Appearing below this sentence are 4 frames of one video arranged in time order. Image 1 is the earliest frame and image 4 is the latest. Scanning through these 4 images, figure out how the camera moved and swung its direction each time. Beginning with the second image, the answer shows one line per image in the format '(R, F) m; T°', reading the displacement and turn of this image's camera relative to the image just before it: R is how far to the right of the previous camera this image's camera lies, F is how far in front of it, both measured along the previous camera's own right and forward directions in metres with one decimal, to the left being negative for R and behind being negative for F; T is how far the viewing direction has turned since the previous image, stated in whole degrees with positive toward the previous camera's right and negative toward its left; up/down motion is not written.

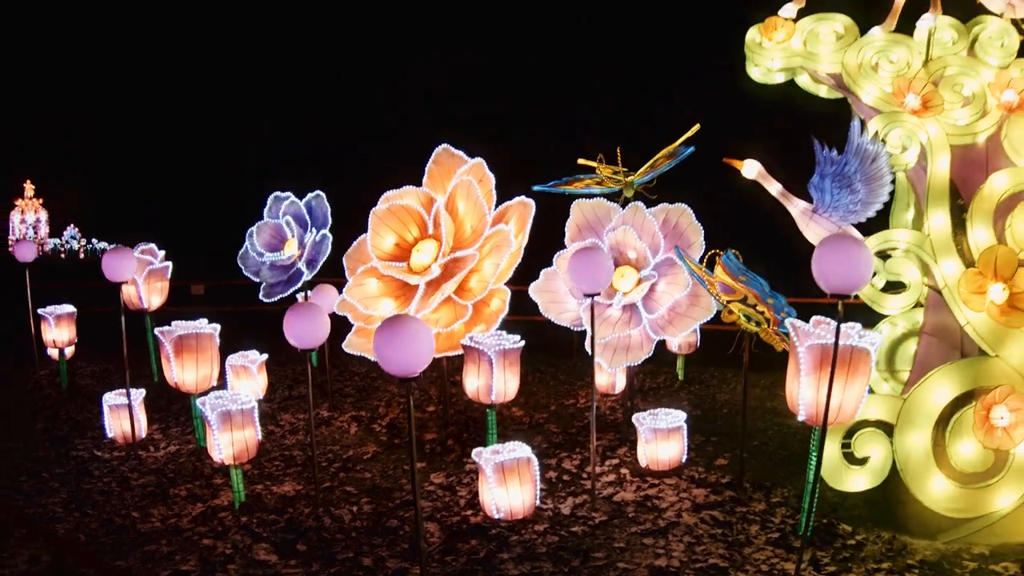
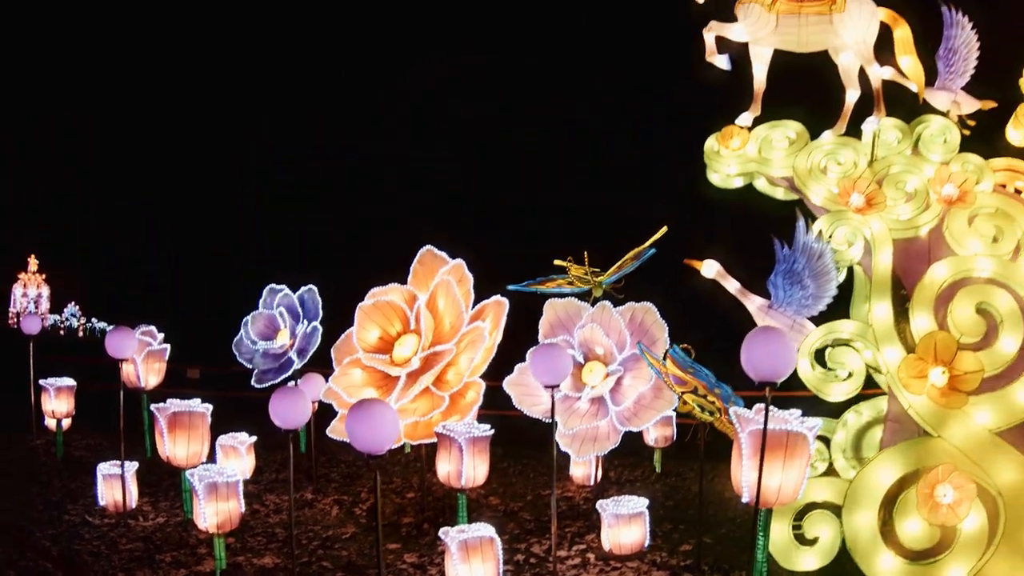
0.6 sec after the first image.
(+0.3, -0.3) m; -1°
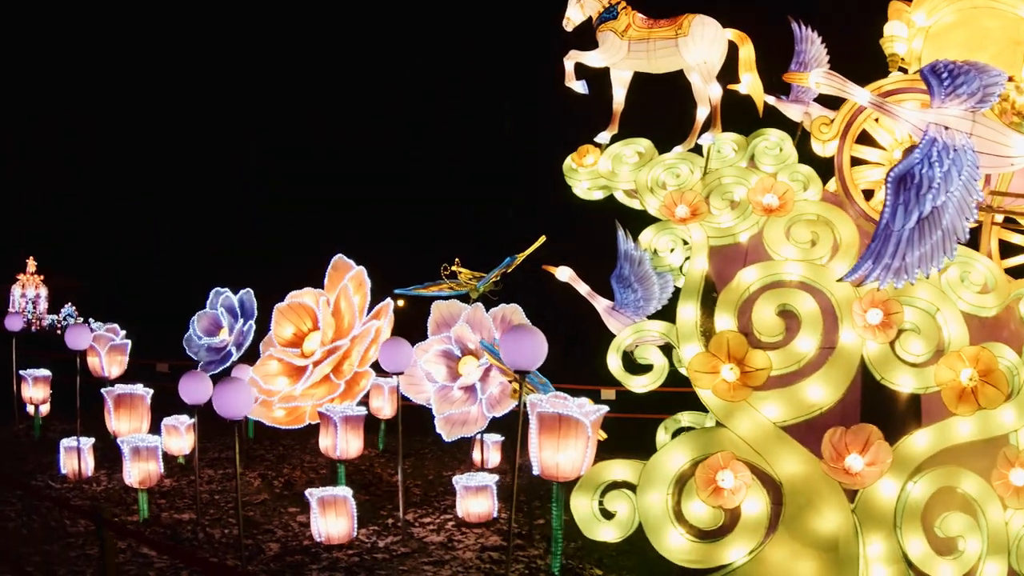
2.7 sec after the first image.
(+2.3, -0.8) m; -9°
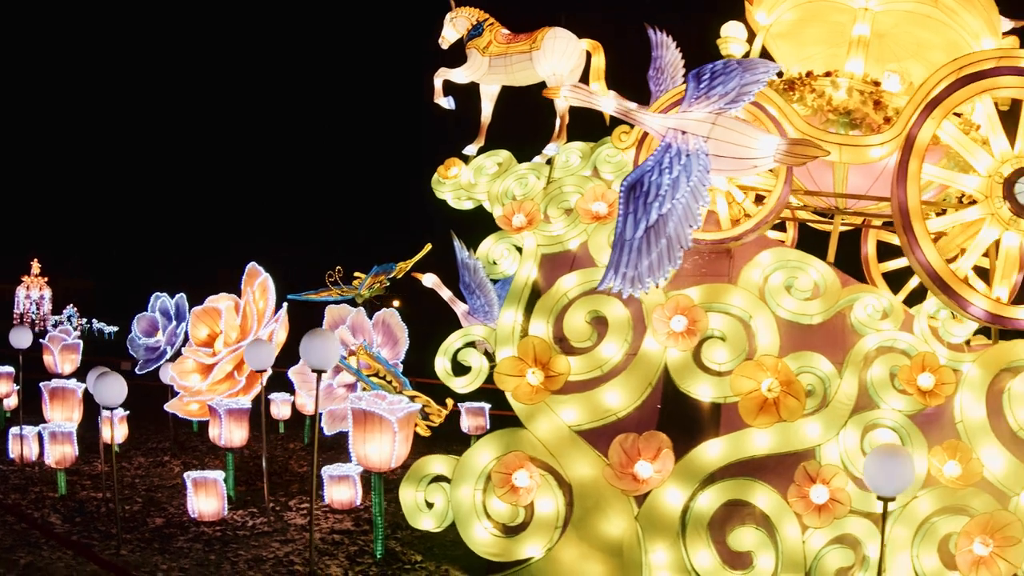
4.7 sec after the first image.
(+2.7, -0.1) m; -11°
